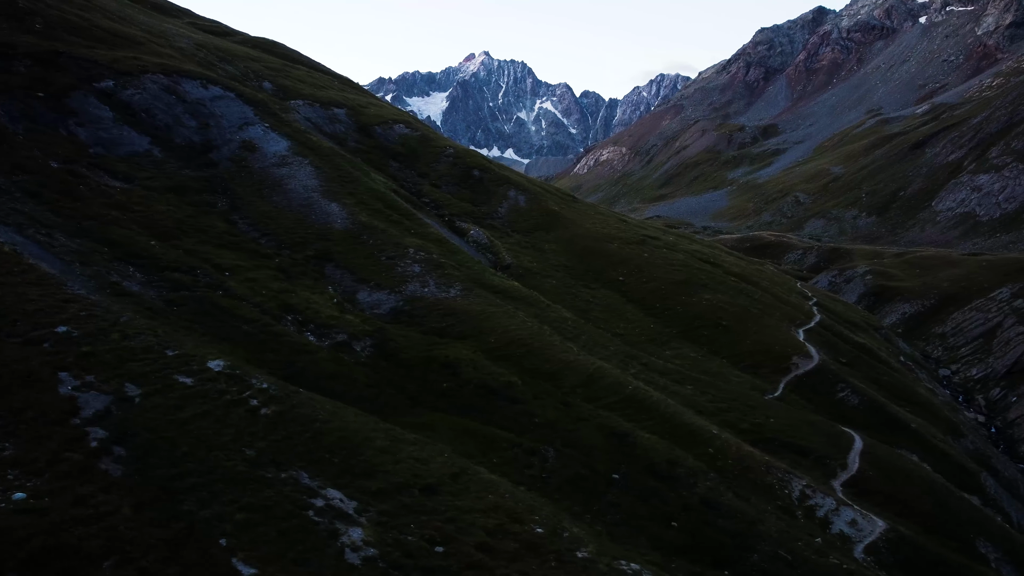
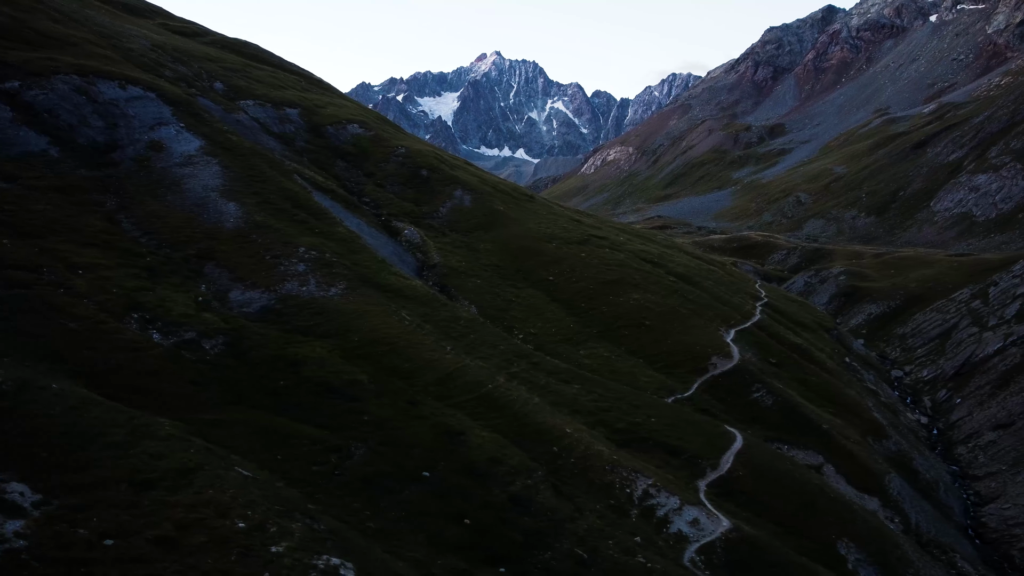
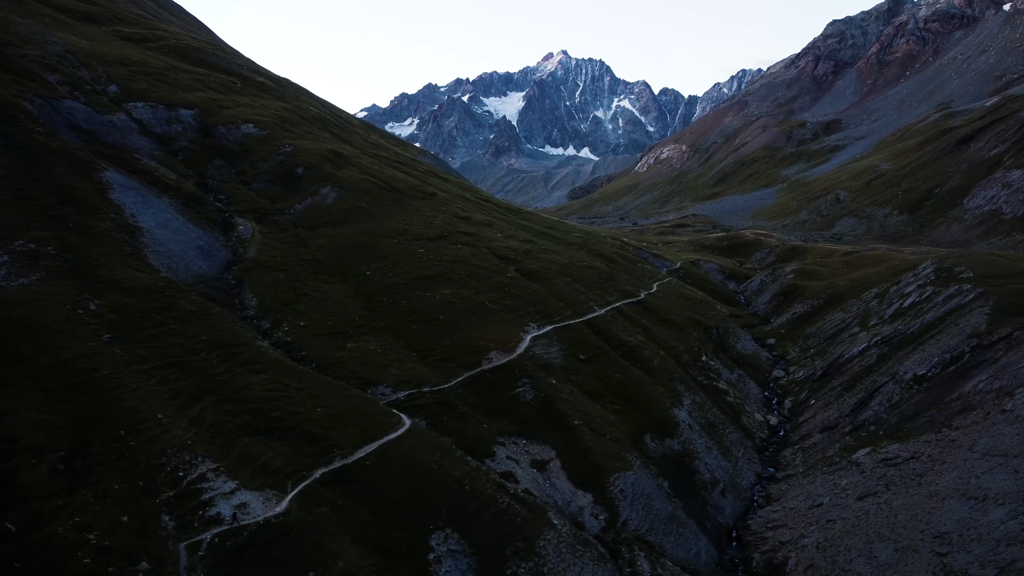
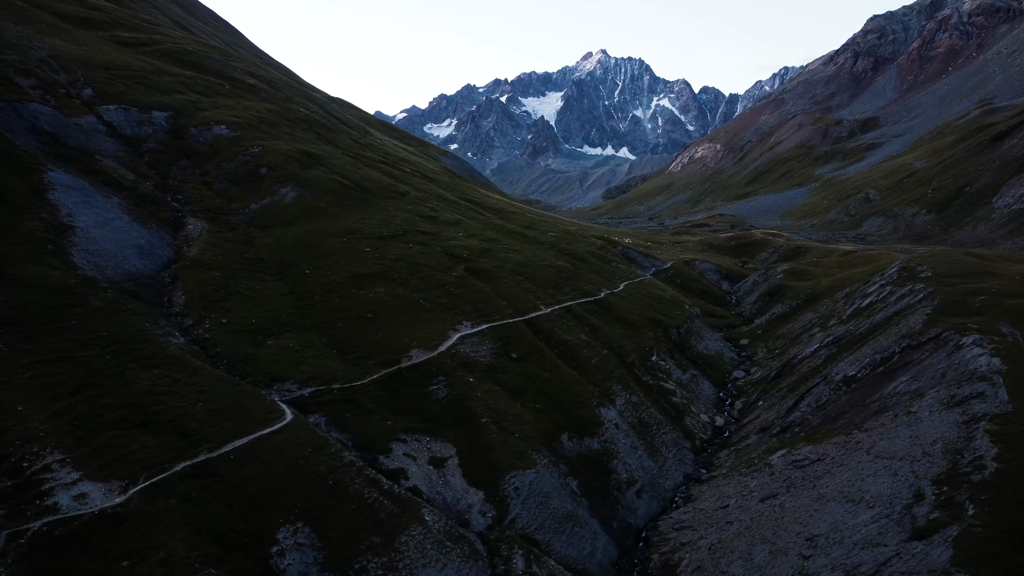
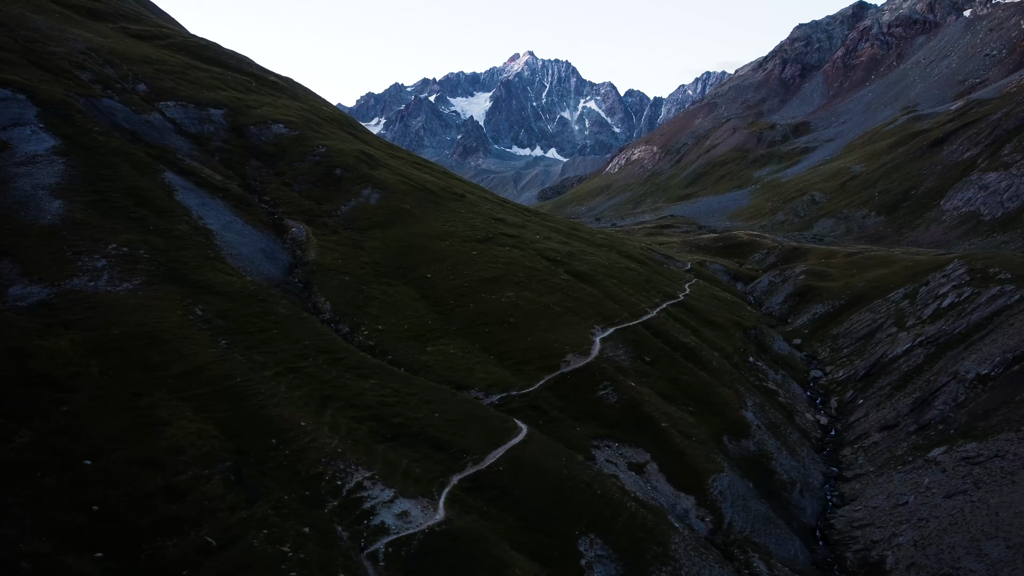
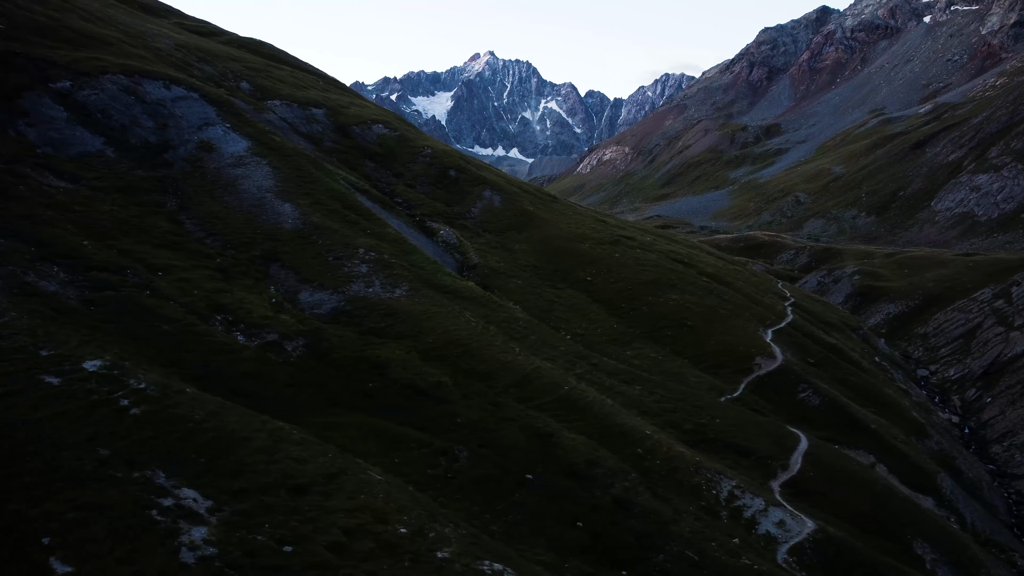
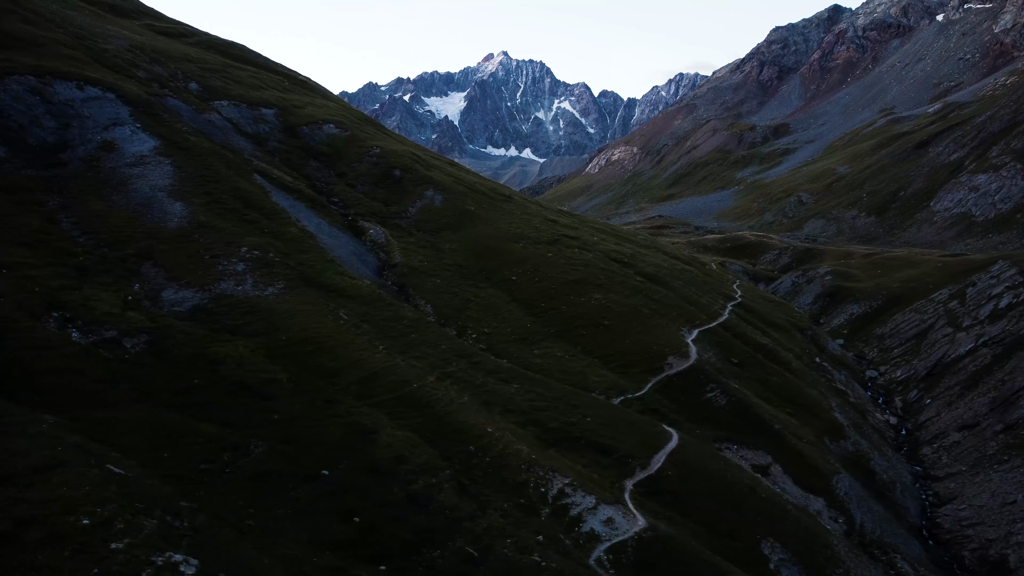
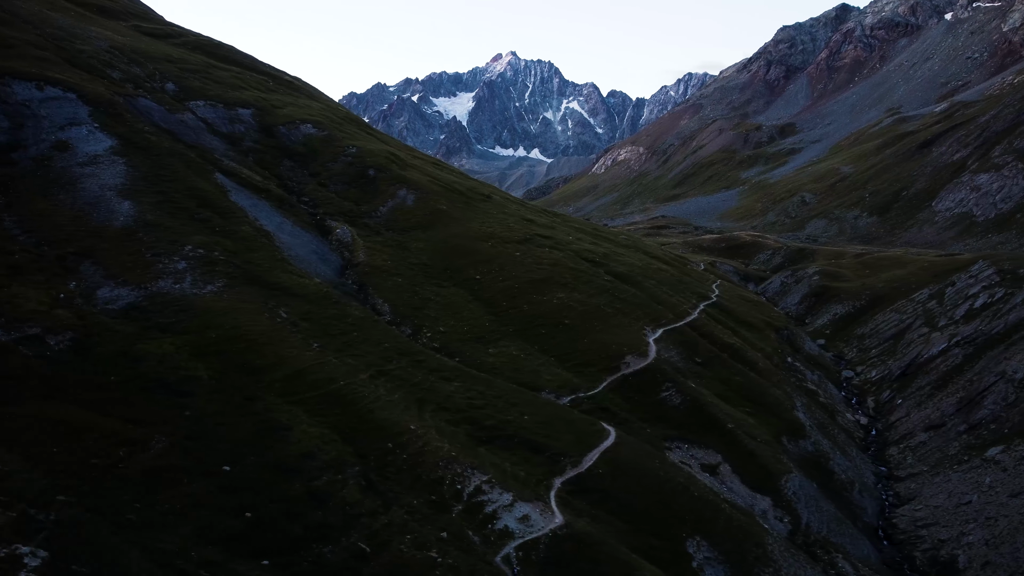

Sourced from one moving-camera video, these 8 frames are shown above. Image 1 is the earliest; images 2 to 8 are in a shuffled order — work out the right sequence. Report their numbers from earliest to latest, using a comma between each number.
6, 2, 7, 8, 5, 3, 4
